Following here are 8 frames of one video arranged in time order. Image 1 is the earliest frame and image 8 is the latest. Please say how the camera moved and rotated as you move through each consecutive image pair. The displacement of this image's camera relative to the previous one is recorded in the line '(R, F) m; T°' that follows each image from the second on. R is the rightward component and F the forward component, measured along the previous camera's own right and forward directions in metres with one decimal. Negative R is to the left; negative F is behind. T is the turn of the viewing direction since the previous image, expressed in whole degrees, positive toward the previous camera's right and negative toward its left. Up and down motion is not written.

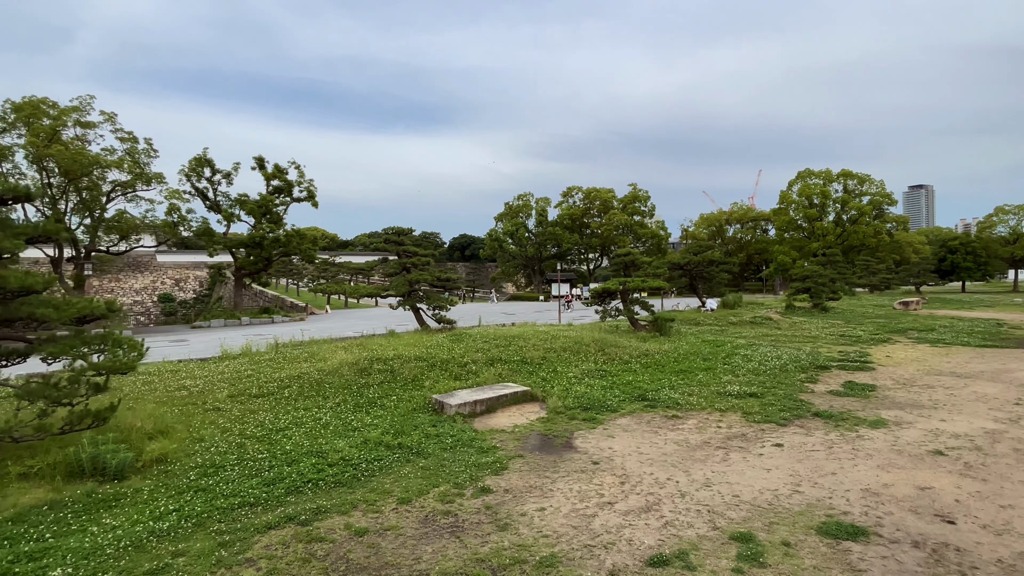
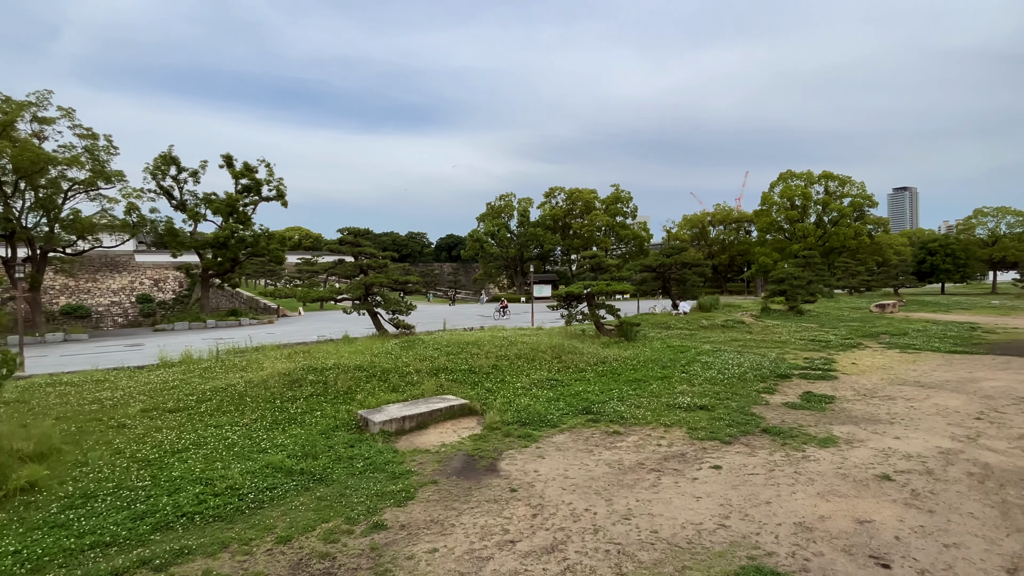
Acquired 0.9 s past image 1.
(+0.8, +0.6) m; +1°
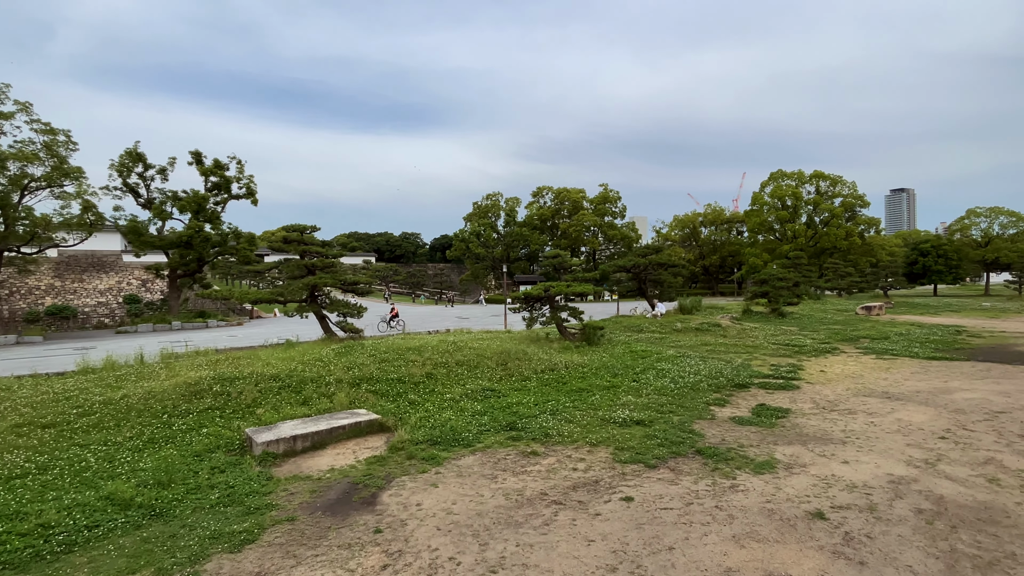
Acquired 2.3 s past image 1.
(+1.1, +0.8) m; 0°
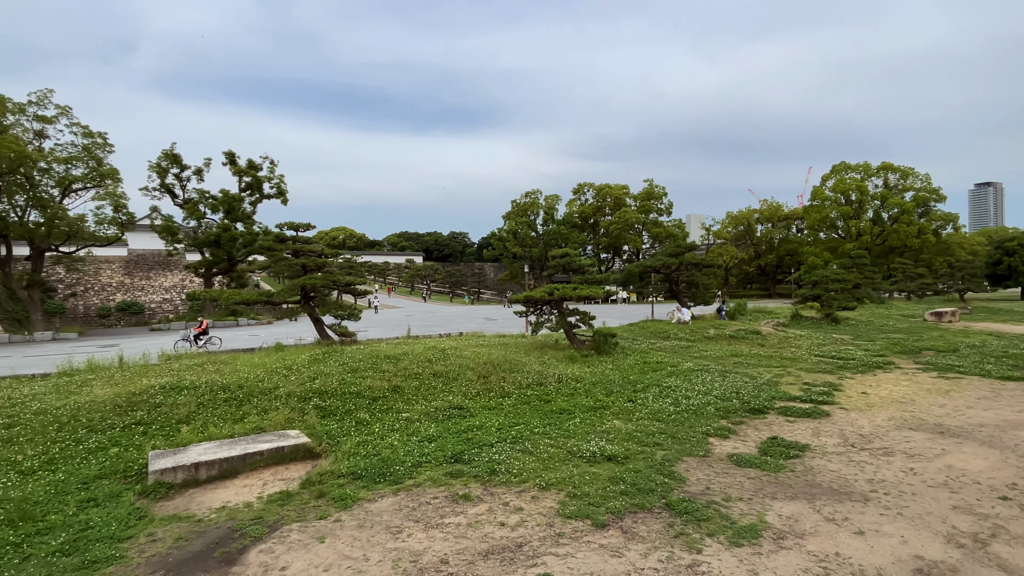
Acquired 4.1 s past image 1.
(+1.2, +1.2) m; -6°
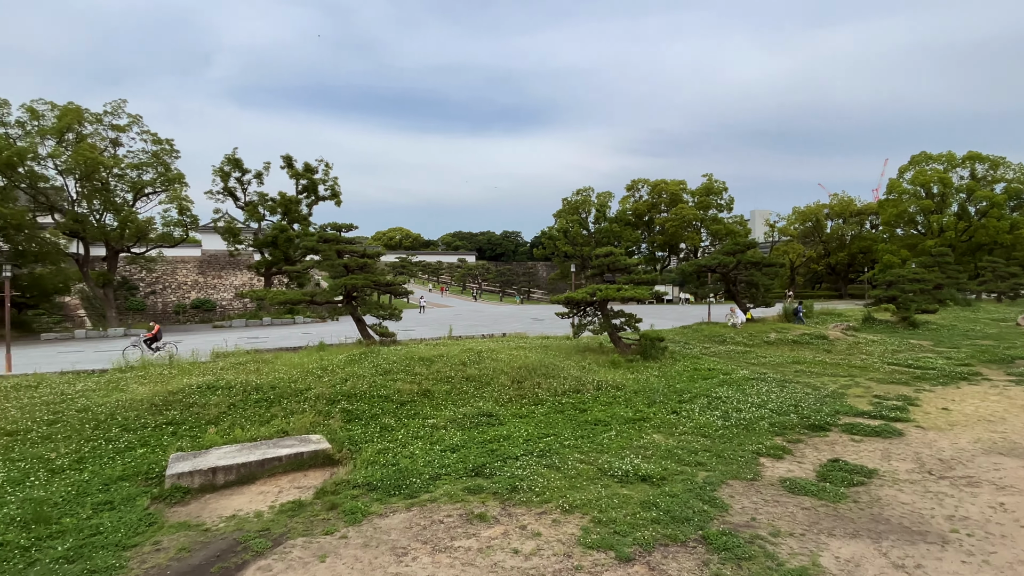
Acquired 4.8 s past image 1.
(+0.3, +0.4) m; -6°
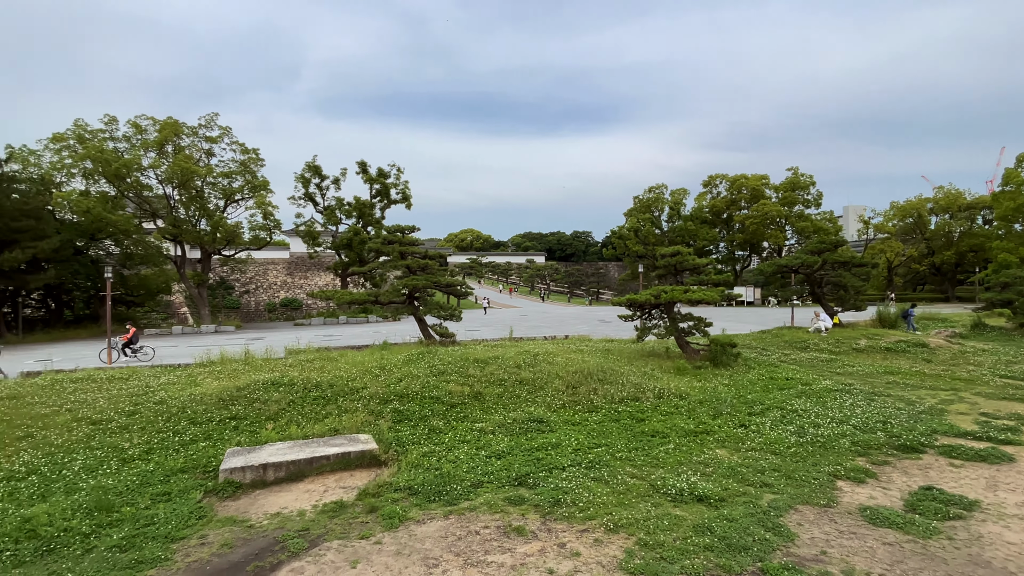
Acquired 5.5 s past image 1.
(+0.3, +0.3) m; -8°
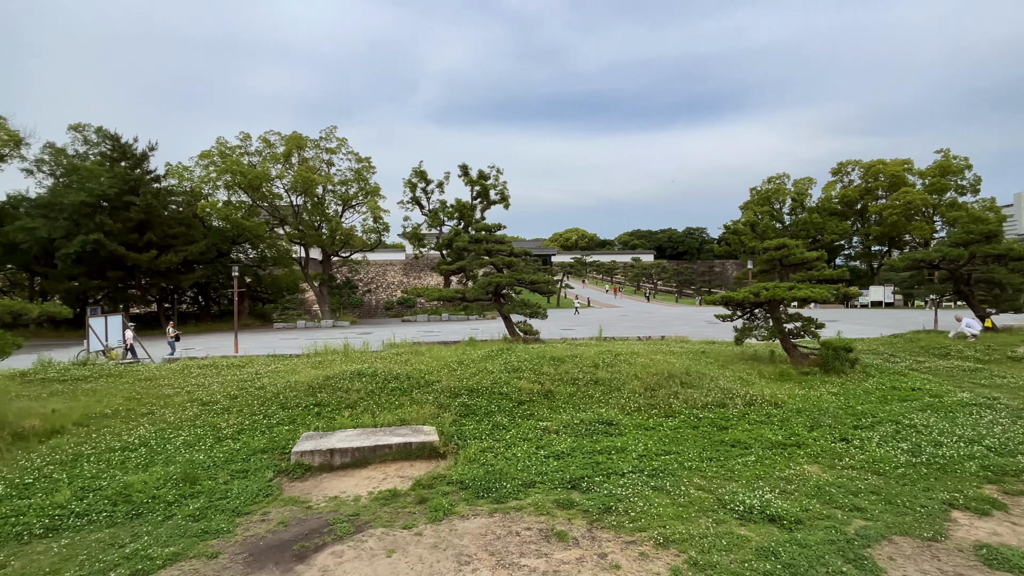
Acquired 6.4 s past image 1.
(+0.5, +0.2) m; -12°
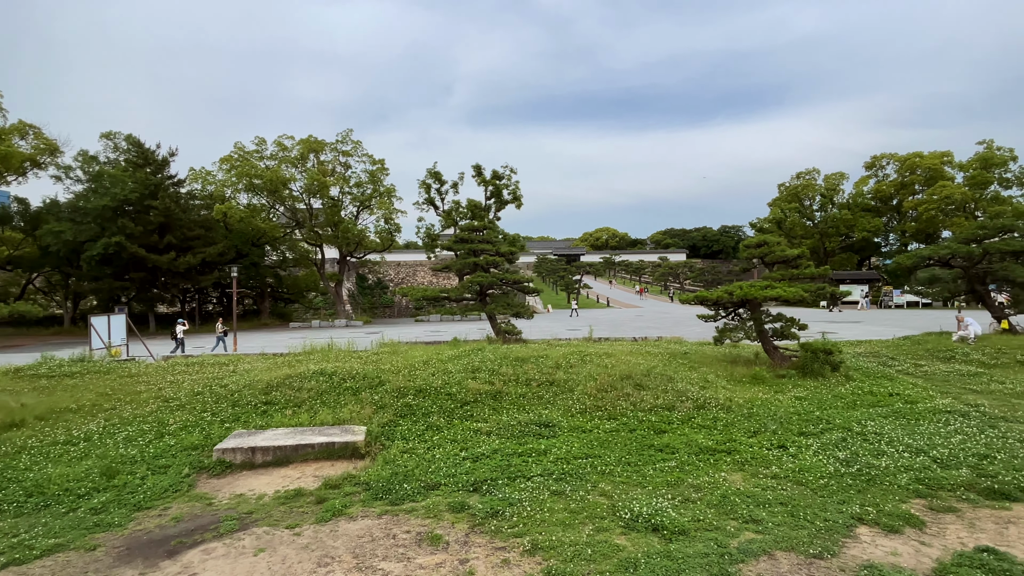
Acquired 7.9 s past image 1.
(+1.3, +0.1) m; -4°
